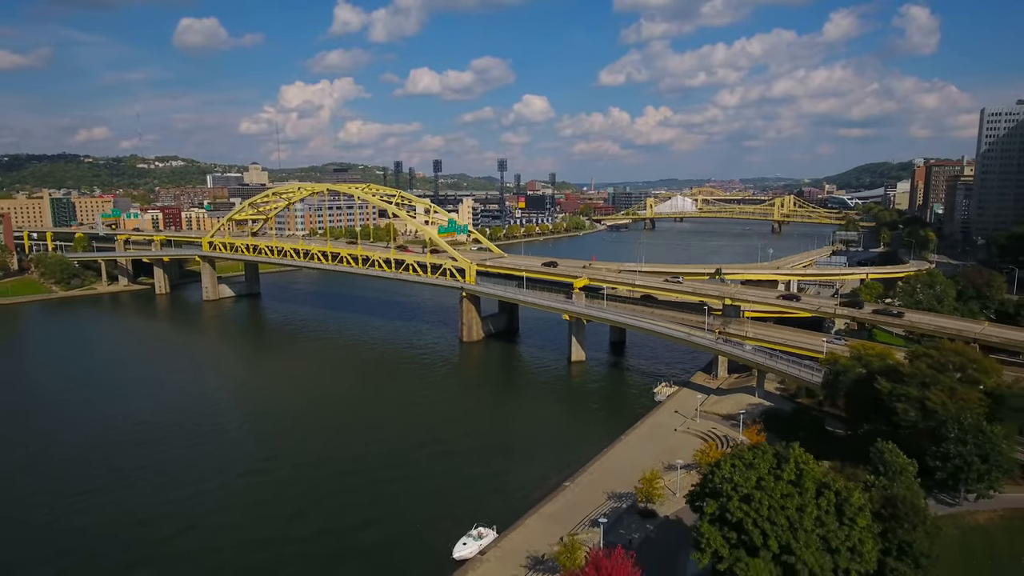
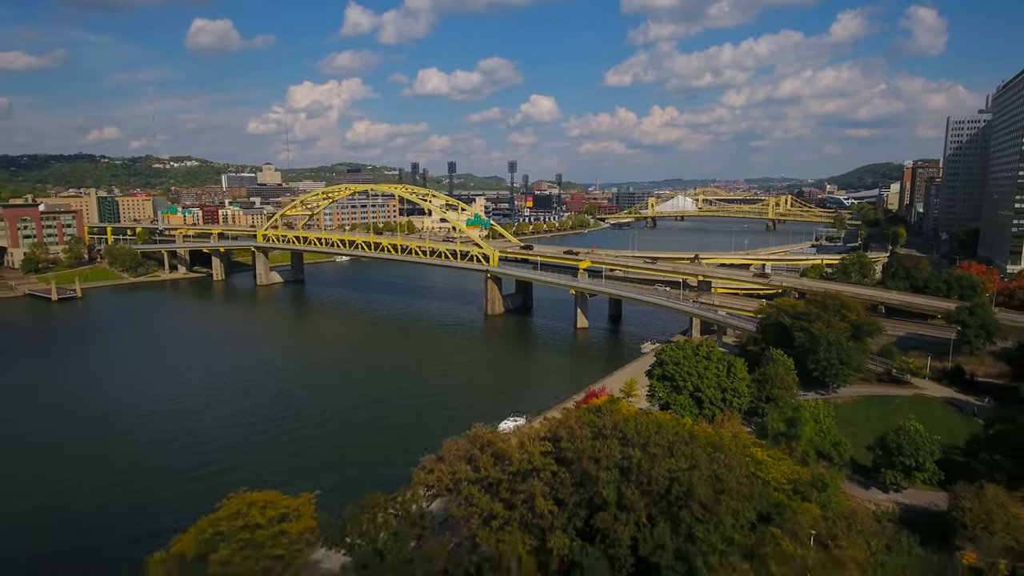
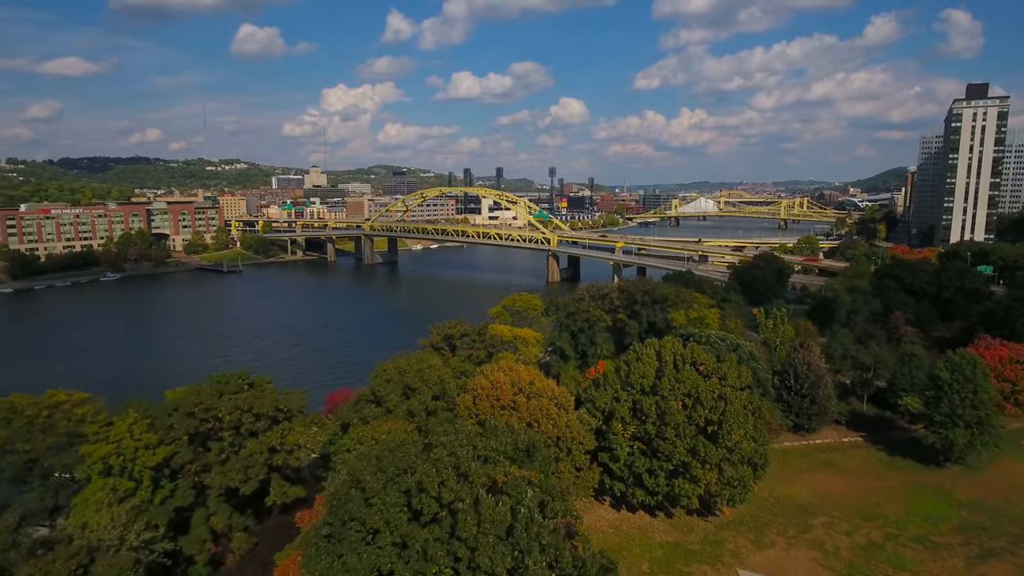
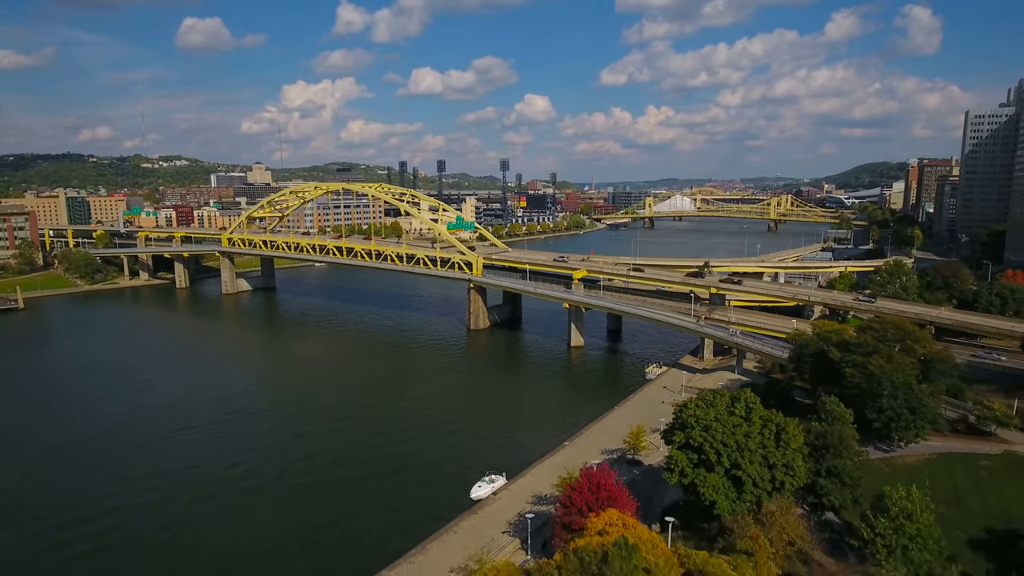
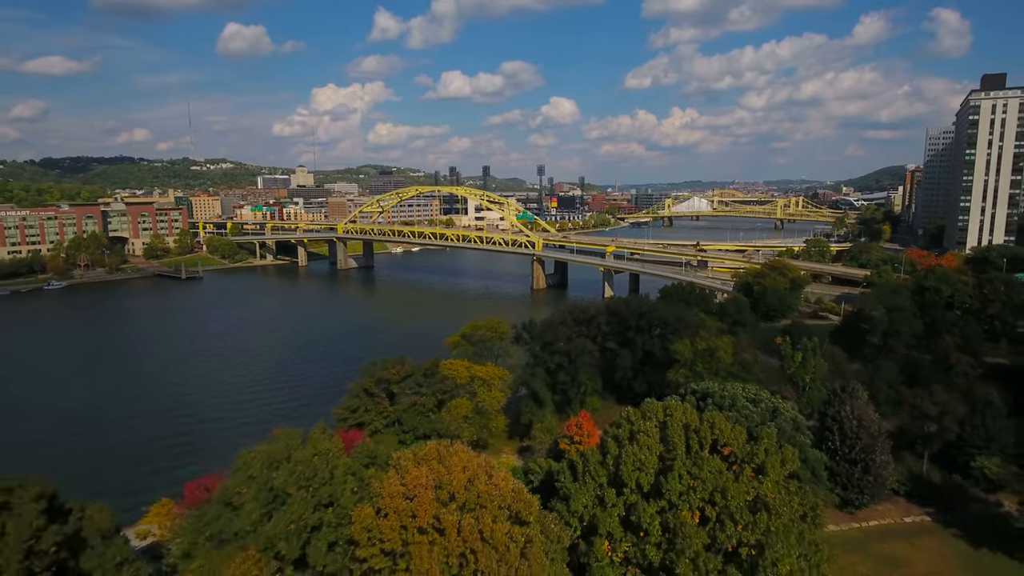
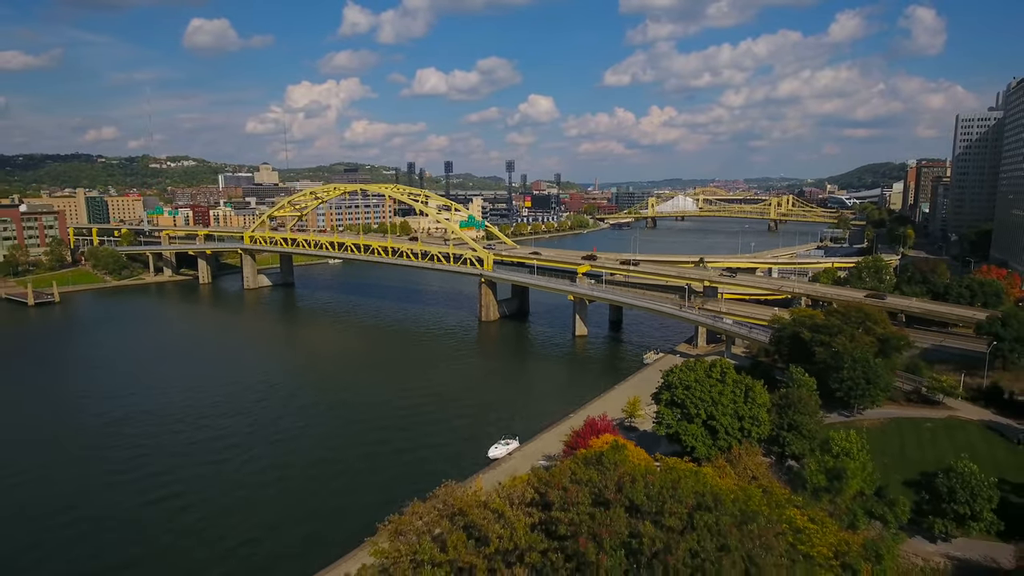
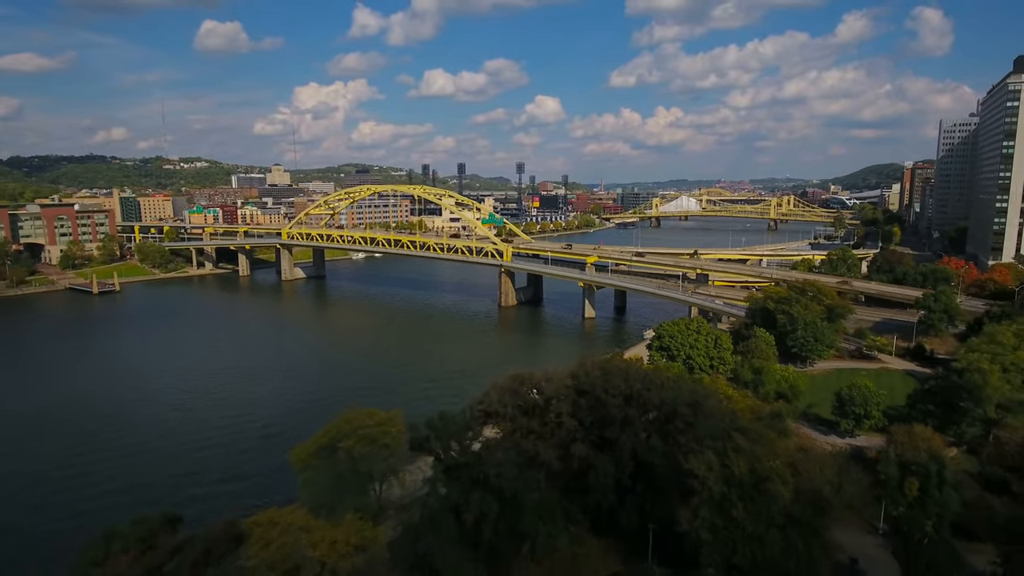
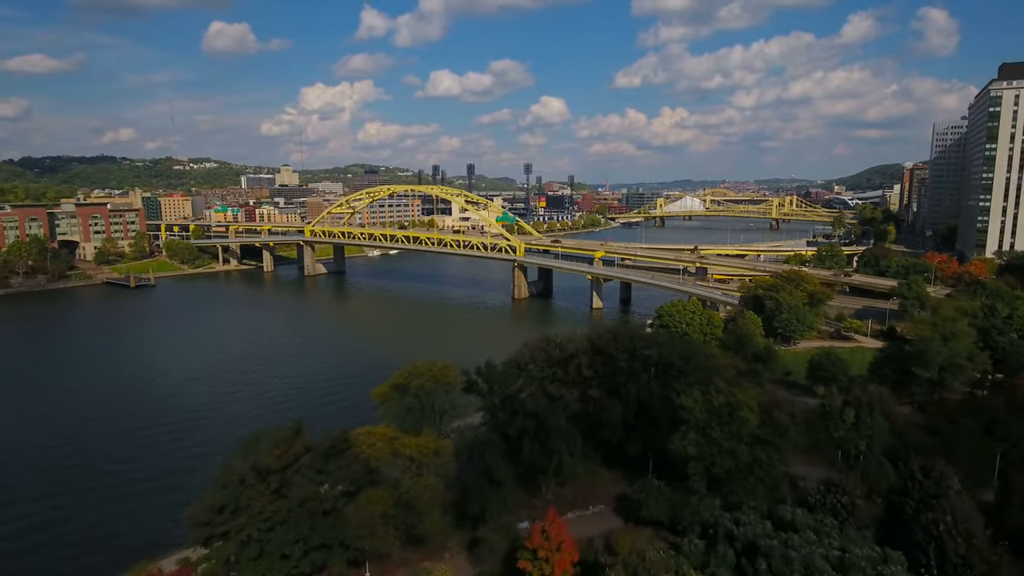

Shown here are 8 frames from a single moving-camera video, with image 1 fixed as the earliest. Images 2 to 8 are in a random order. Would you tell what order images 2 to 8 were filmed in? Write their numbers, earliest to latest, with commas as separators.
4, 6, 2, 7, 8, 5, 3
